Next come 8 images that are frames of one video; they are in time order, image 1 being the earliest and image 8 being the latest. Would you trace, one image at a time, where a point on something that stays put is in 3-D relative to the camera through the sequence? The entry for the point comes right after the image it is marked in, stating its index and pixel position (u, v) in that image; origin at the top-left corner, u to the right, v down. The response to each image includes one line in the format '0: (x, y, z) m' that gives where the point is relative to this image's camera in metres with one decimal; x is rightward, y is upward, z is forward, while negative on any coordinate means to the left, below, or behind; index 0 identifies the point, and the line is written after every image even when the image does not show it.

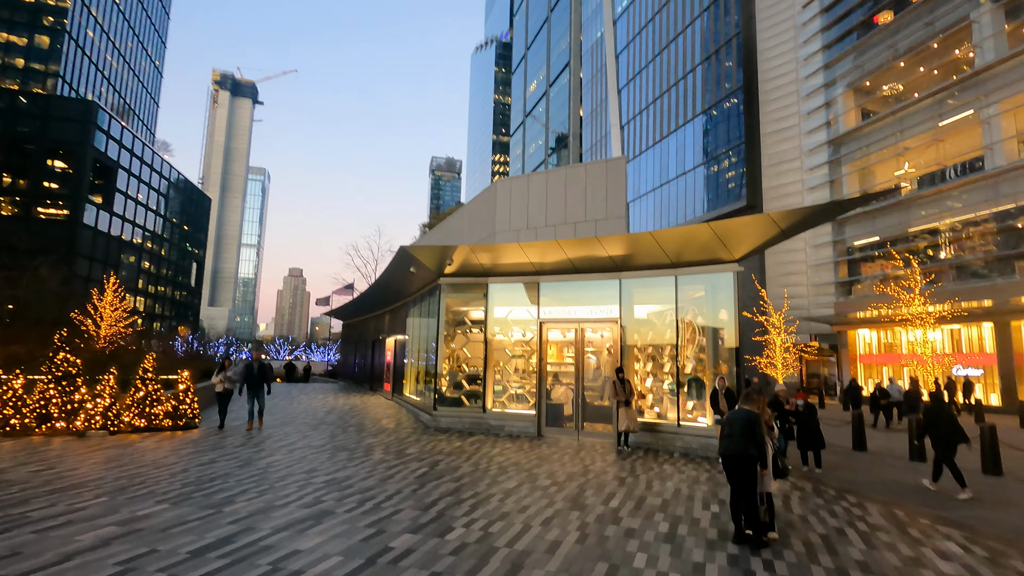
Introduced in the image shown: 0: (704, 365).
0: (+3.9, -1.6, +10.9) m
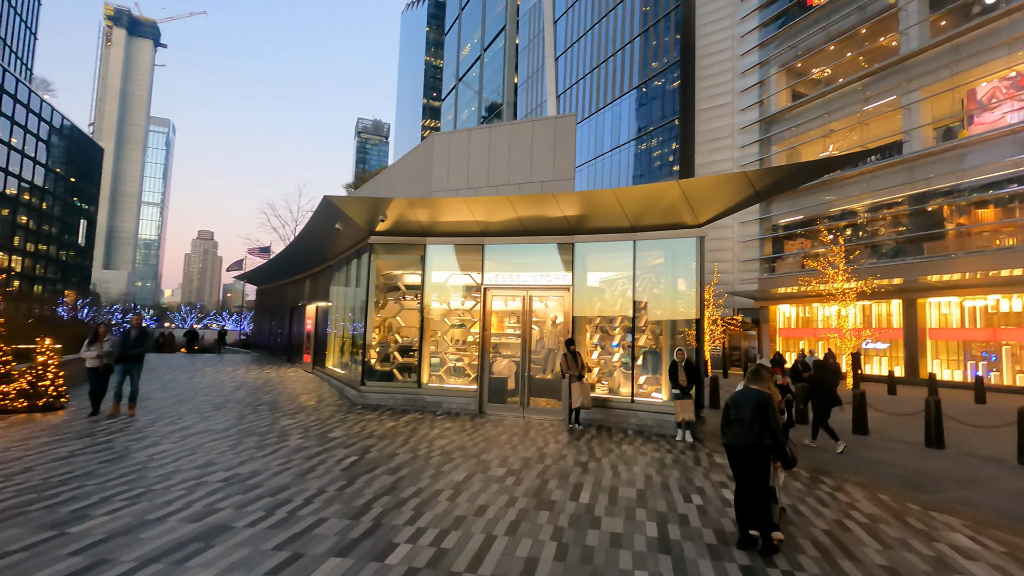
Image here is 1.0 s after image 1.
0: (+2.8, -1.0, +10.2) m
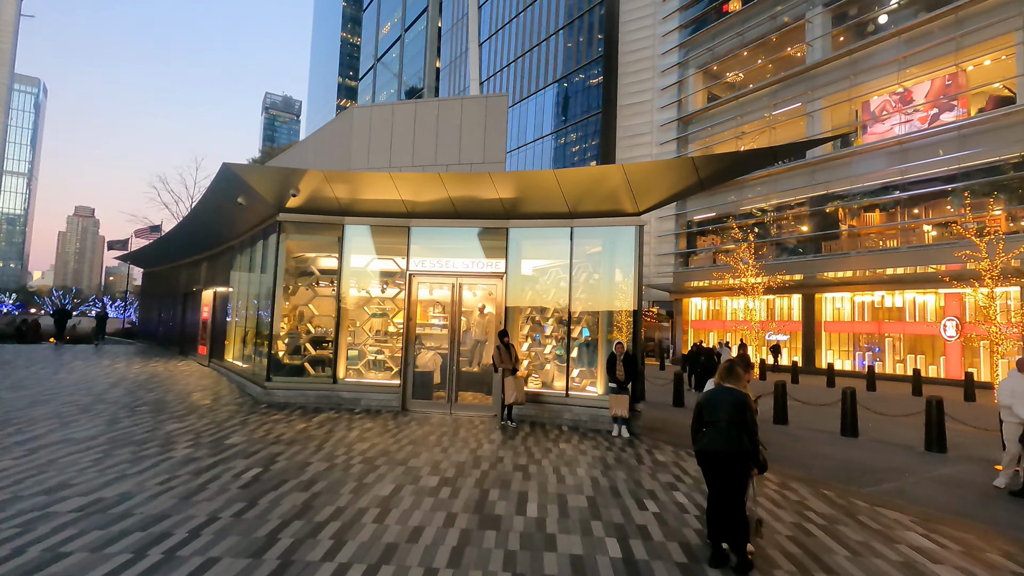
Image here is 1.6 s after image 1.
0: (+1.5, -0.8, +9.8) m
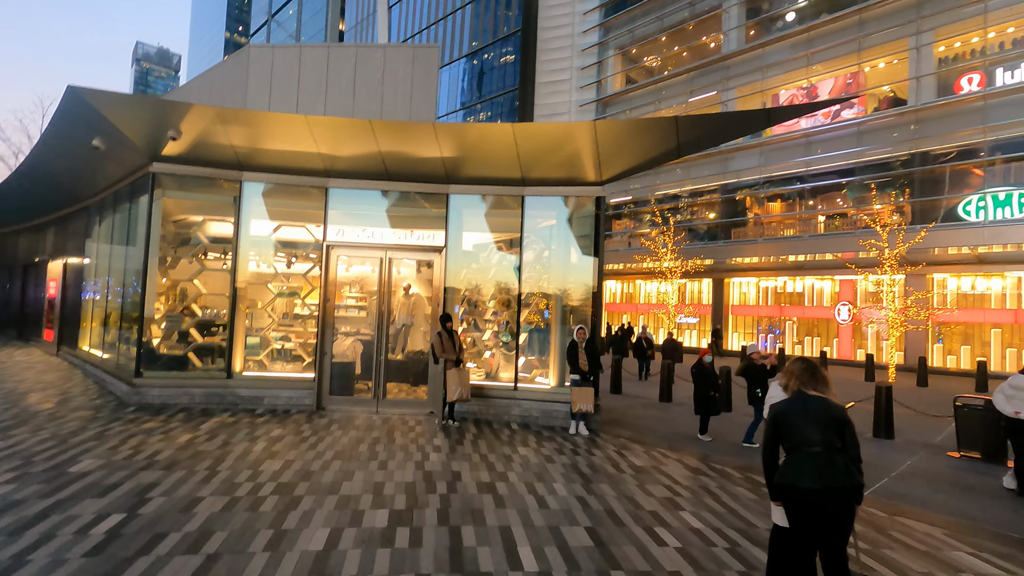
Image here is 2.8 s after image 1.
0: (+0.6, -0.4, +8.7) m
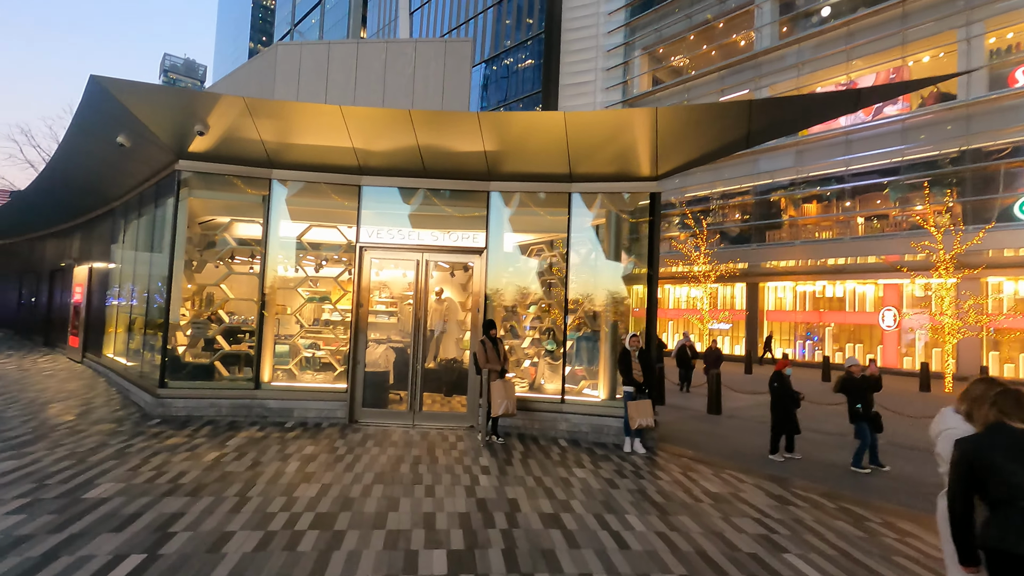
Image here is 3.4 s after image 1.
0: (+1.3, -0.5, +8.0) m
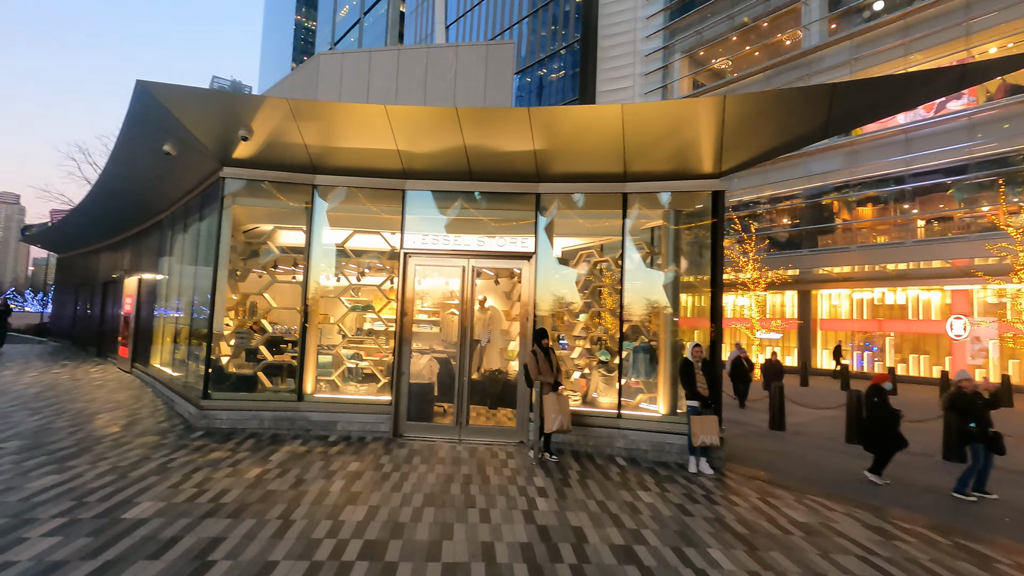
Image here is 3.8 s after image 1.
0: (+2.0, -0.6, +7.5) m
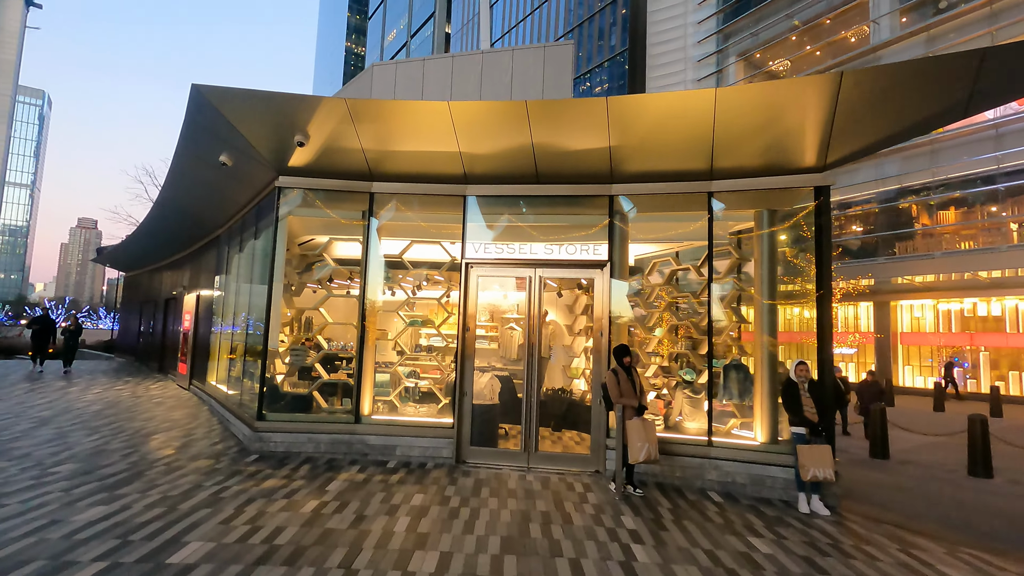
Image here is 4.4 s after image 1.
0: (+2.9, -0.7, +6.6) m
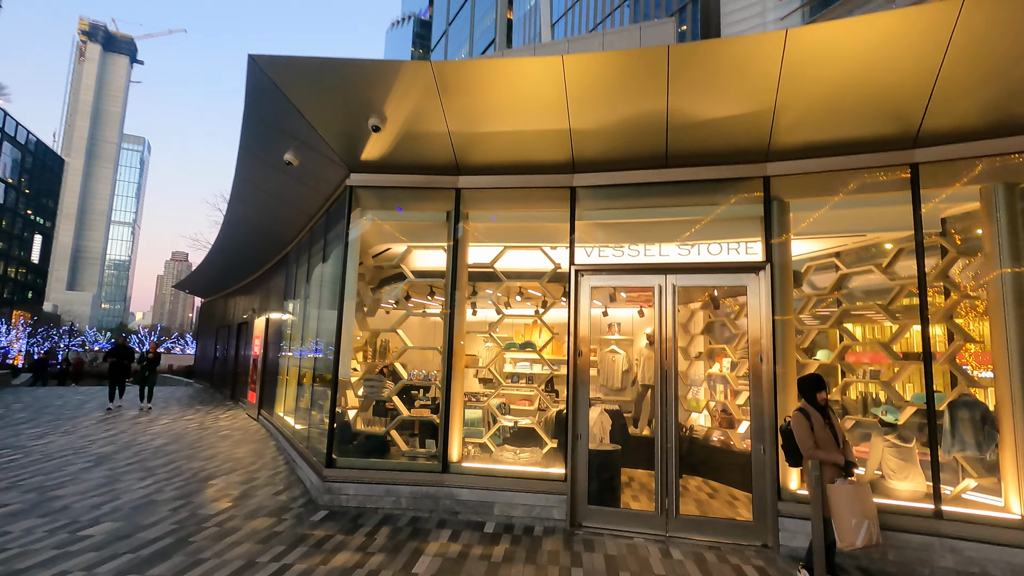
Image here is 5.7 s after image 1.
0: (+4.1, -0.7, +4.7) m
